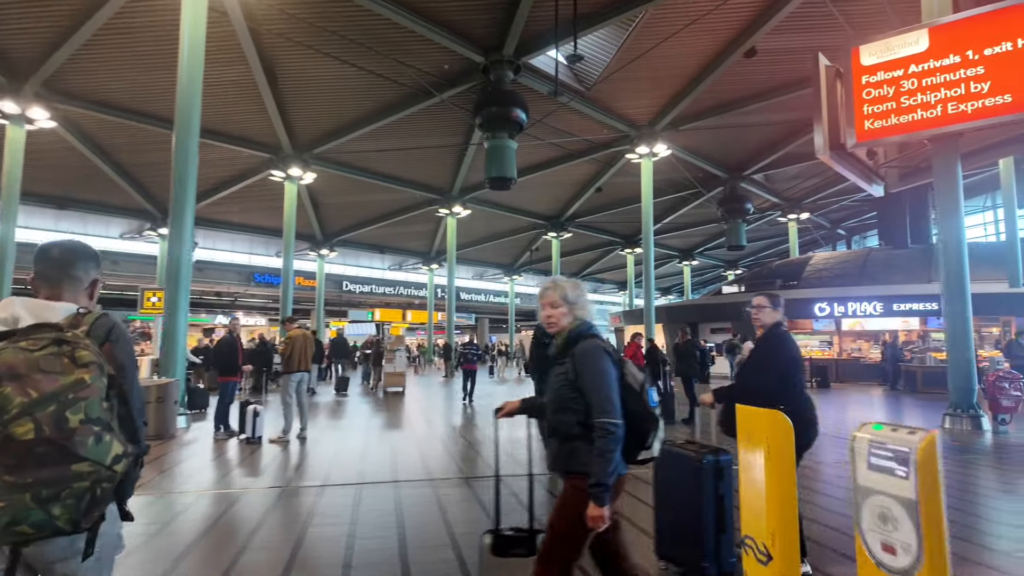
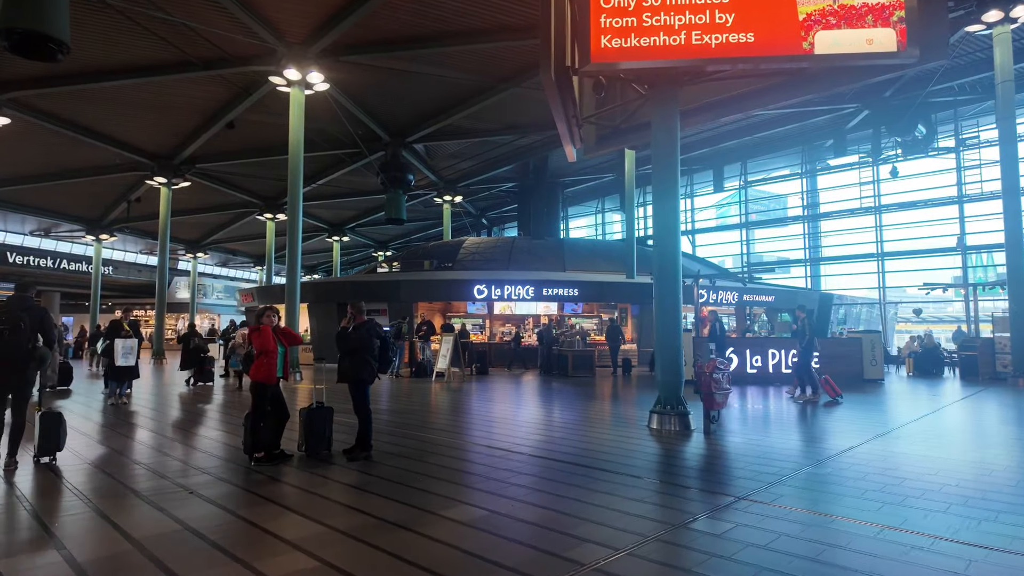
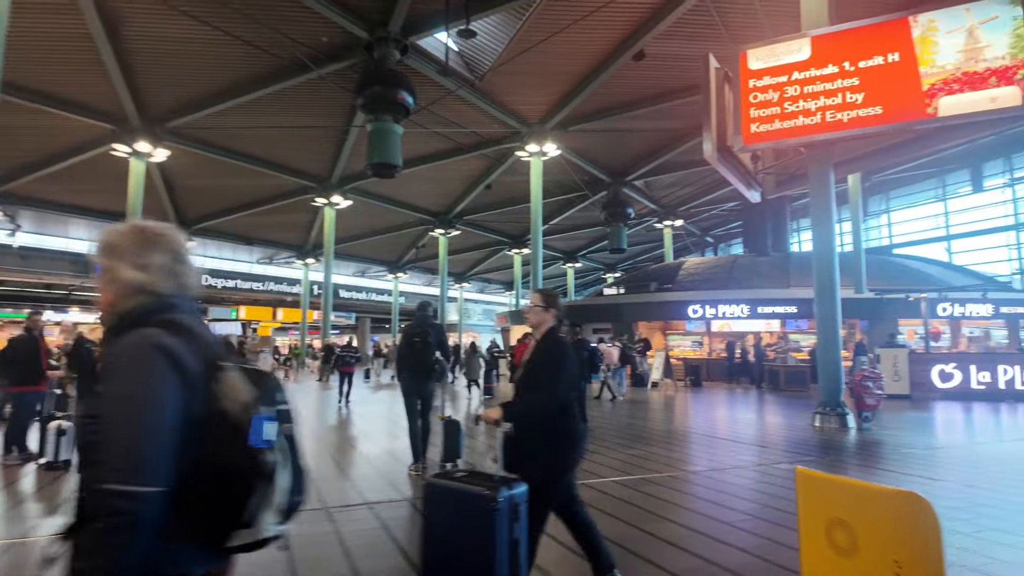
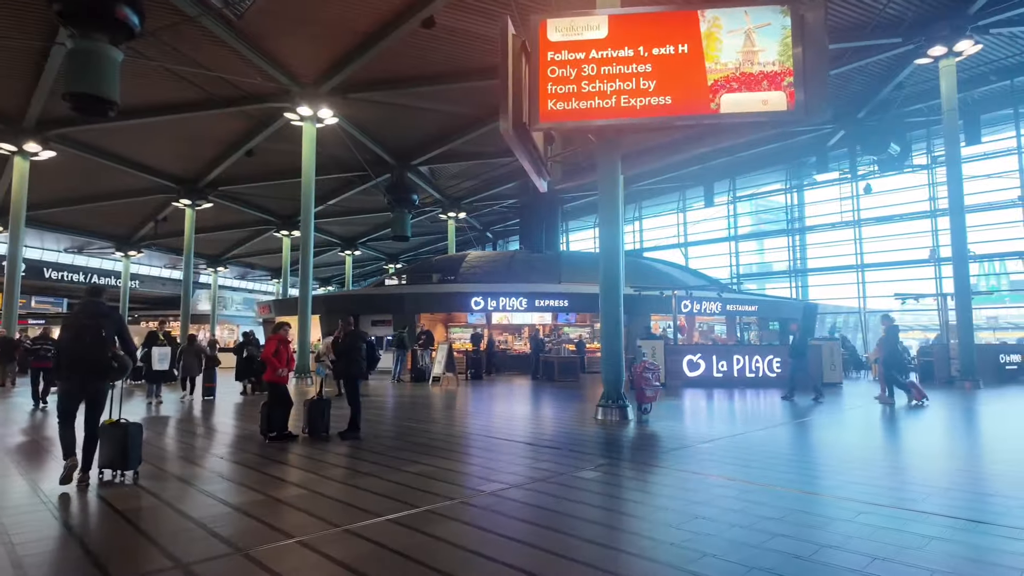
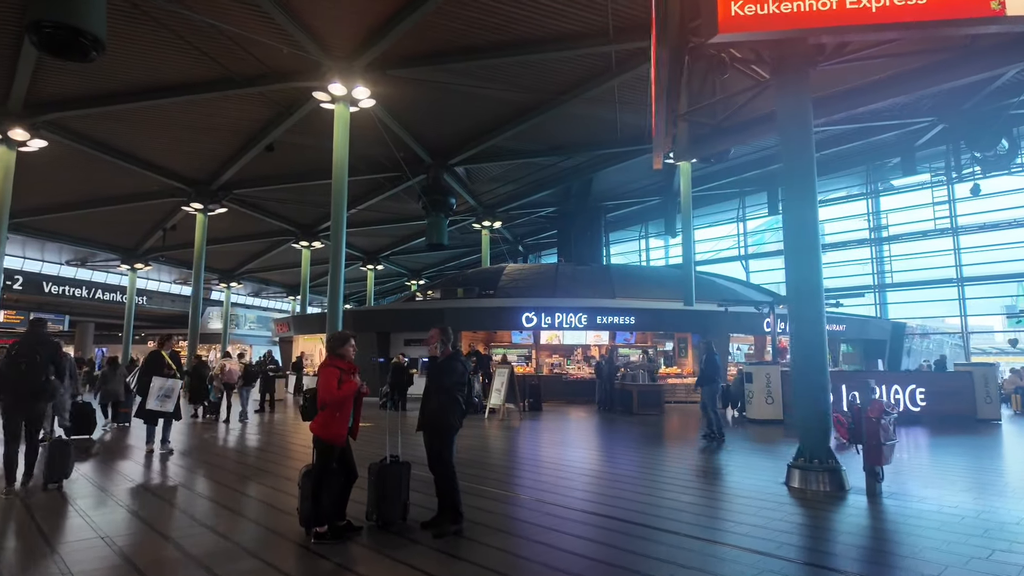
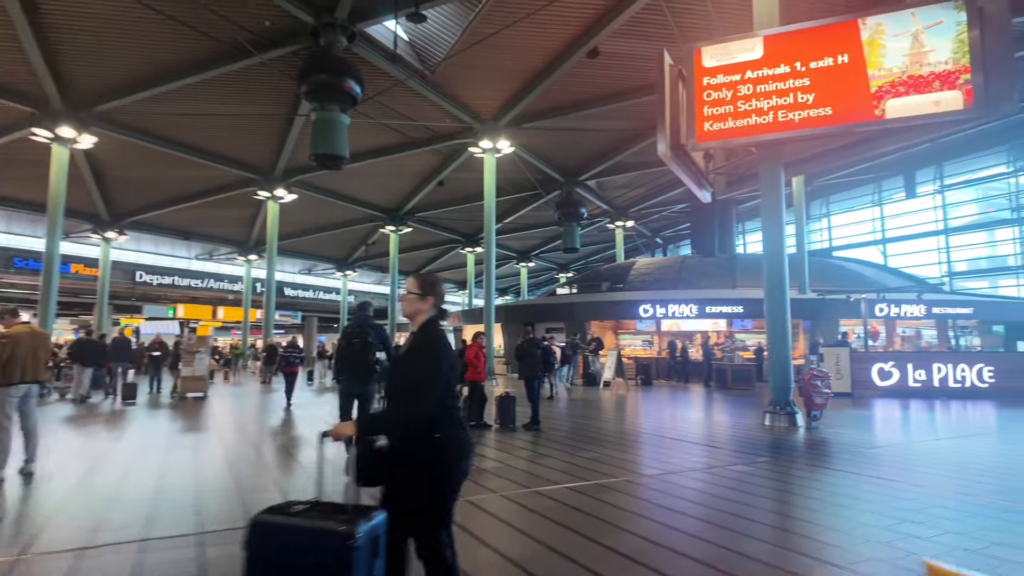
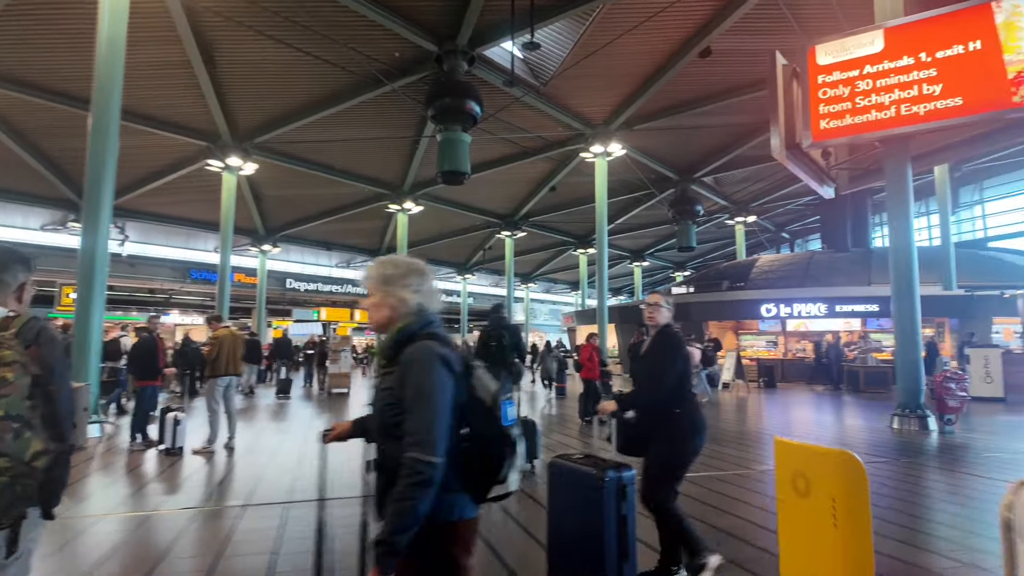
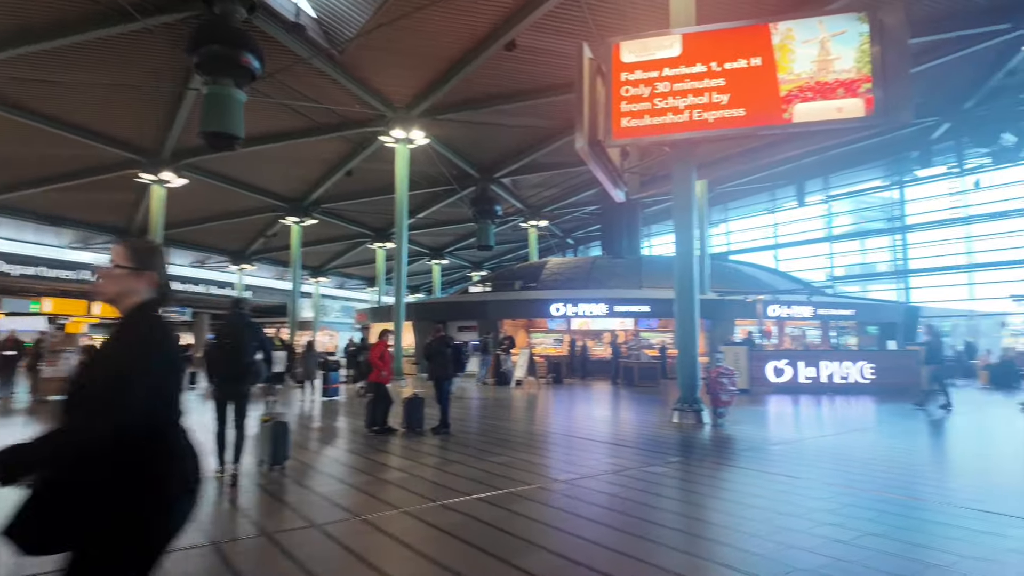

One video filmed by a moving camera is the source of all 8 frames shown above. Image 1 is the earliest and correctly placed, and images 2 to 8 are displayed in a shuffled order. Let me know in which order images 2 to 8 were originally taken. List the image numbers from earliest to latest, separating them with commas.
7, 3, 6, 8, 4, 2, 5
